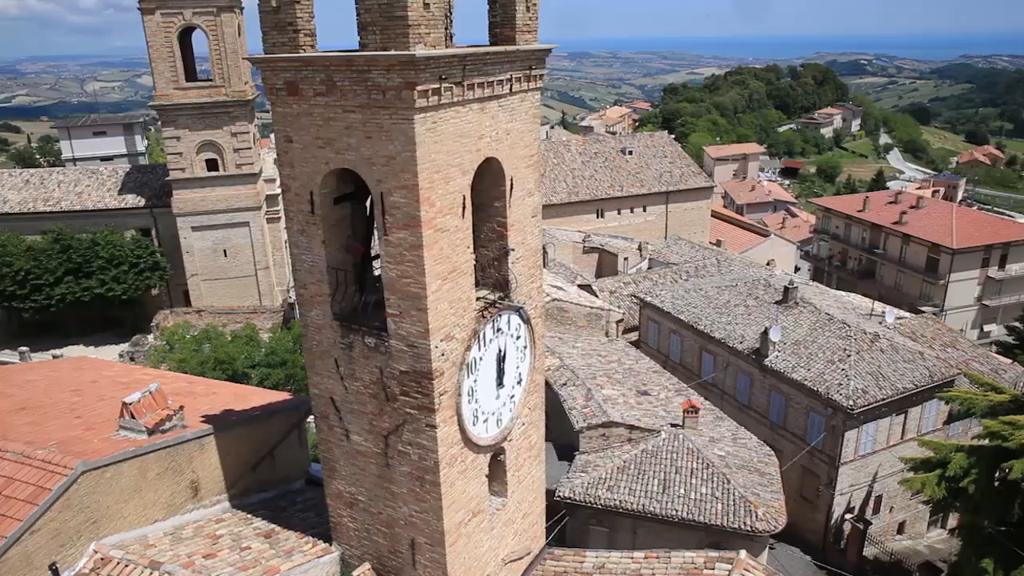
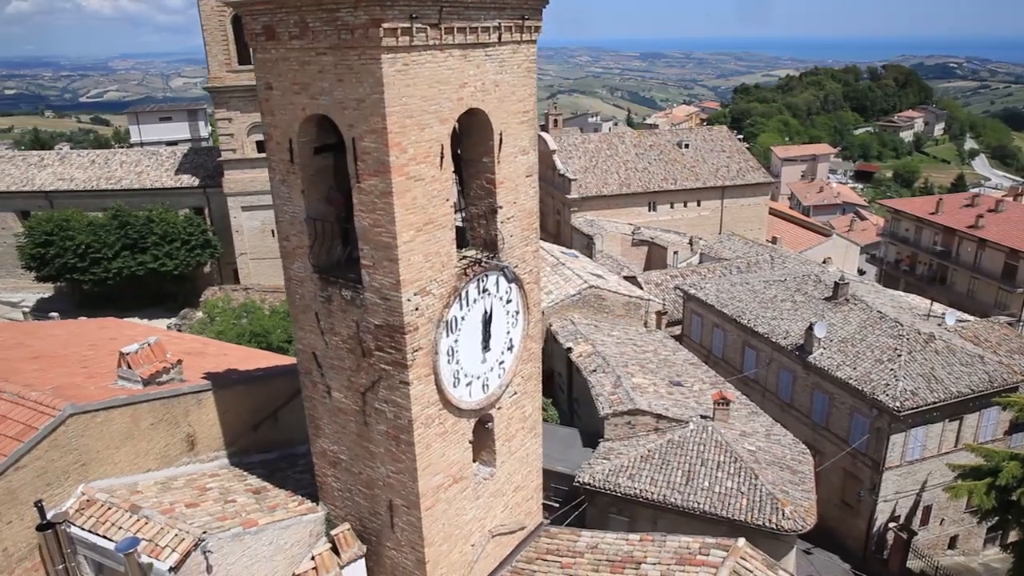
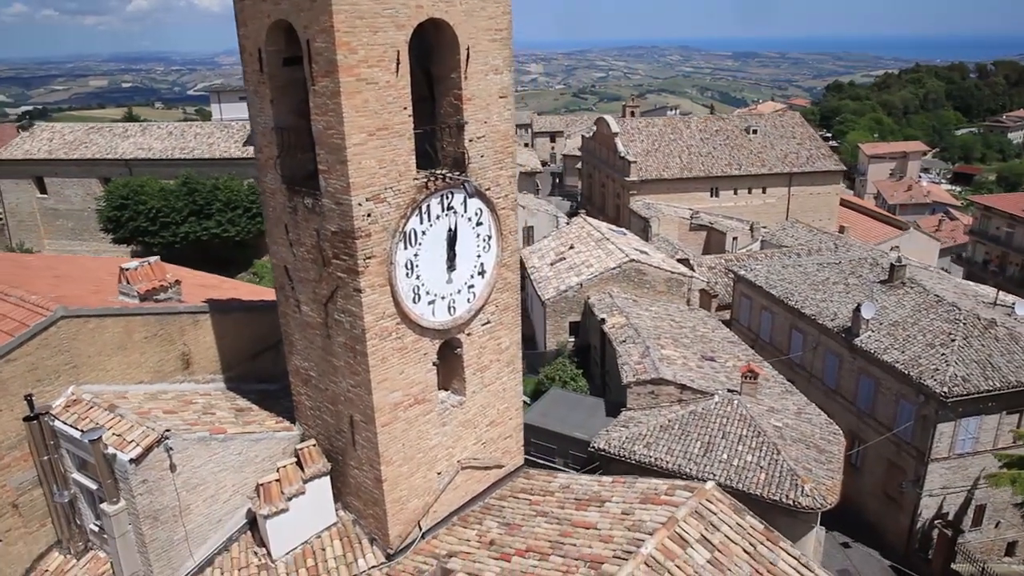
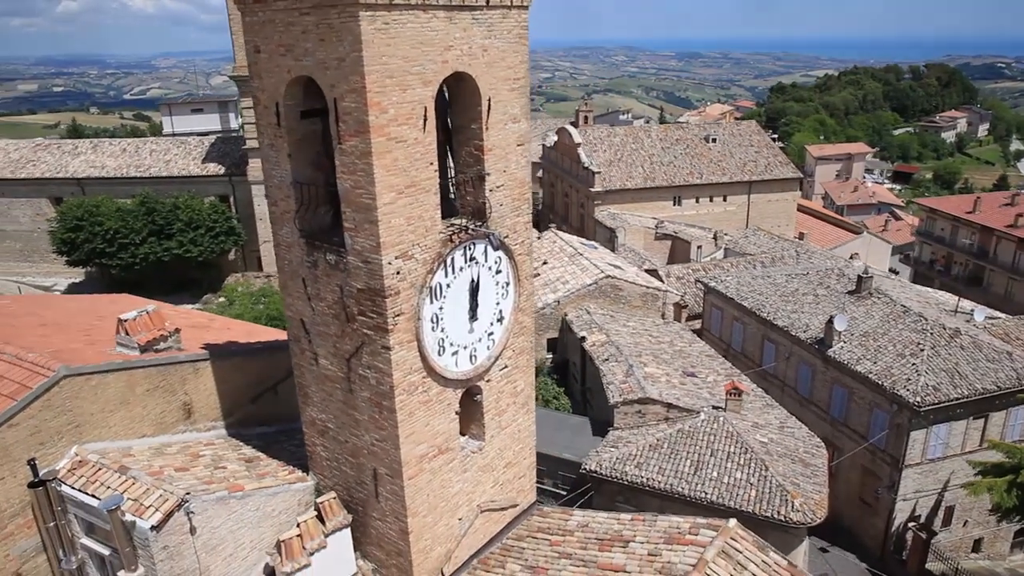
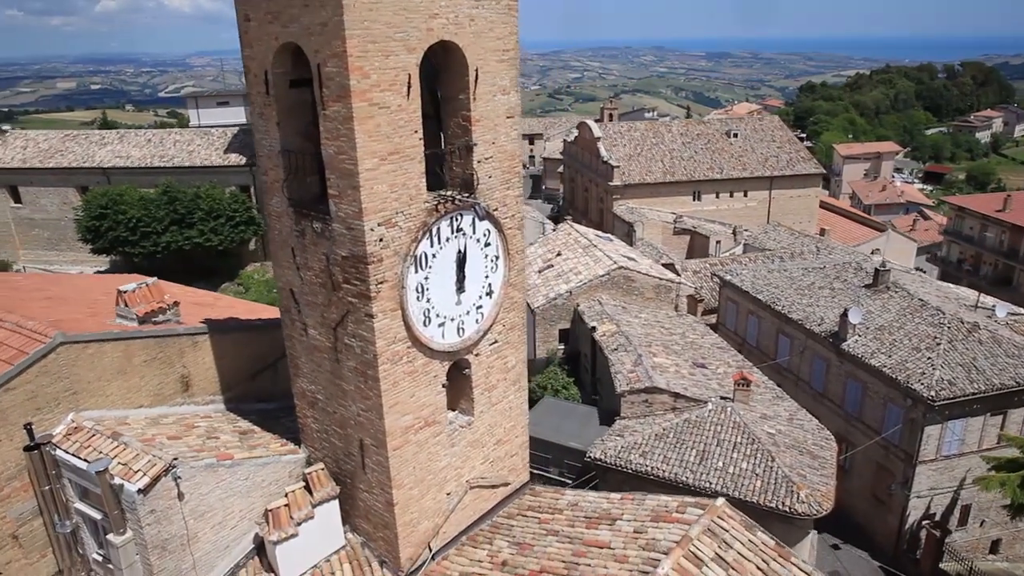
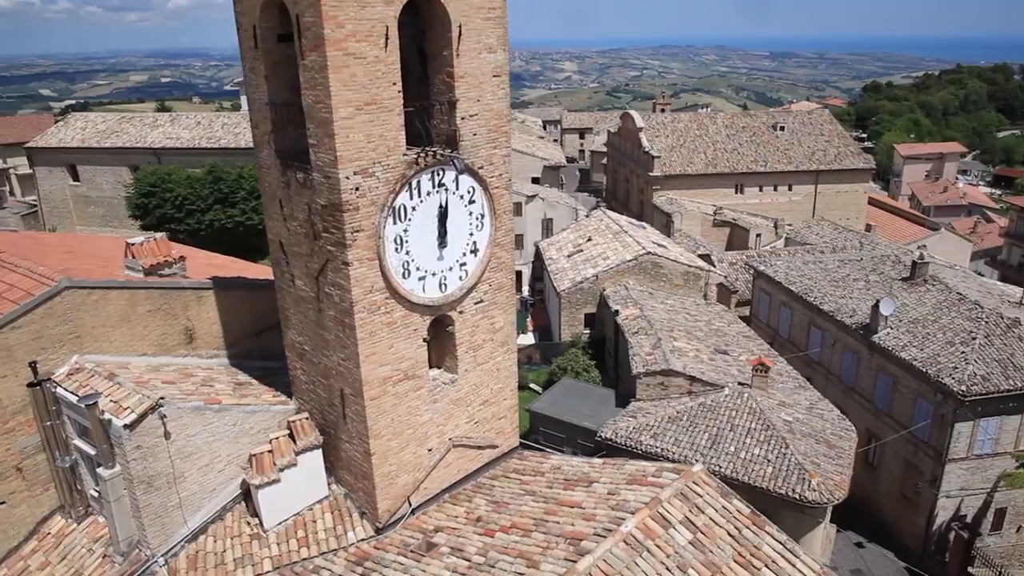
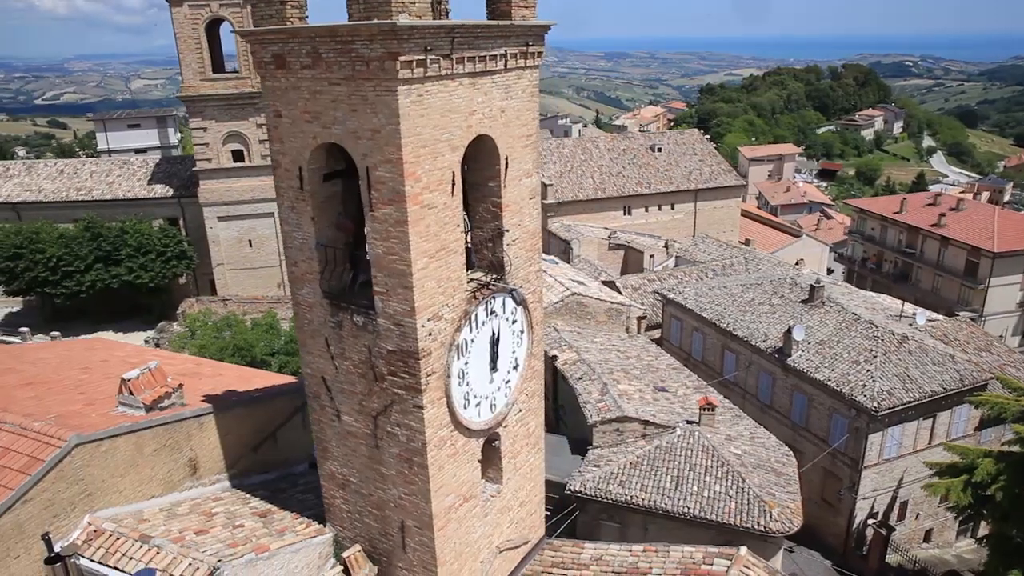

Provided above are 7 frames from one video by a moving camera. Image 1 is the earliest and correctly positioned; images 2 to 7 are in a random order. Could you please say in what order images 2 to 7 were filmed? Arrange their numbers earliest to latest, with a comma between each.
7, 2, 4, 5, 3, 6
